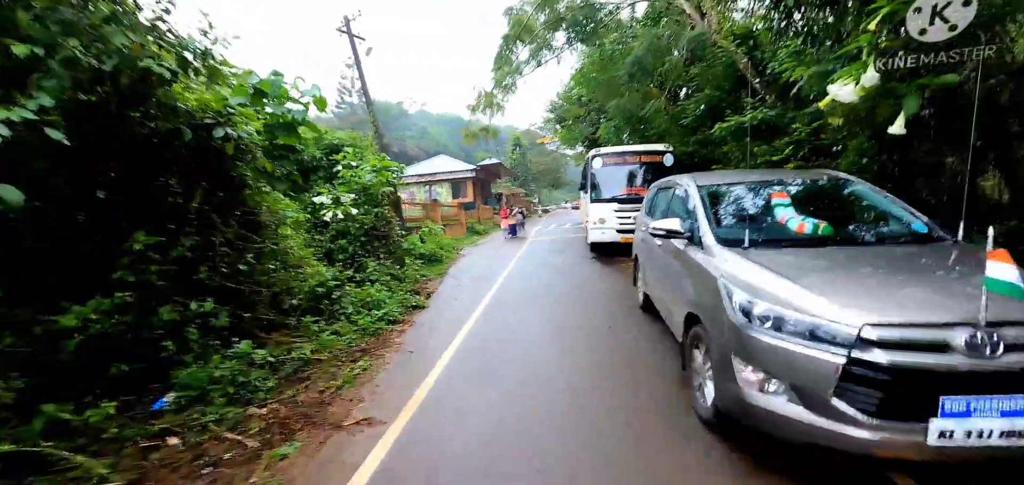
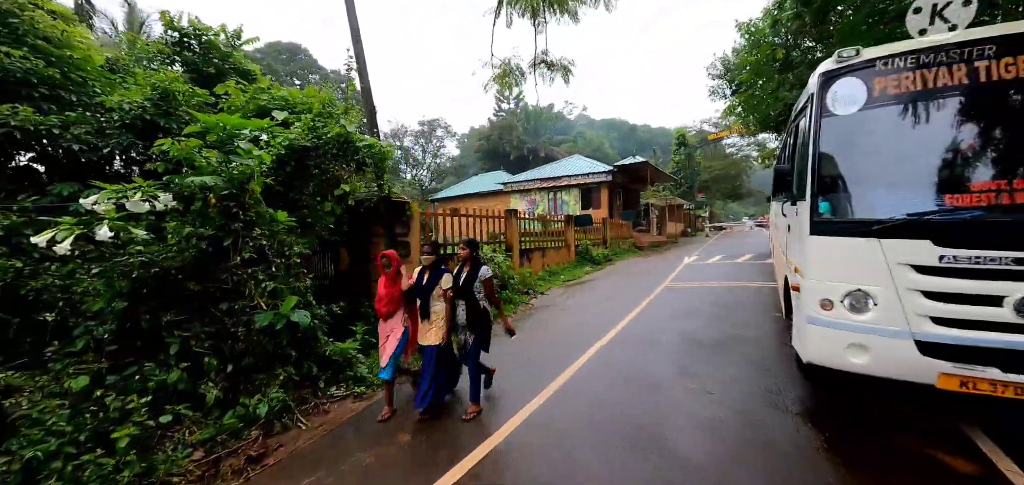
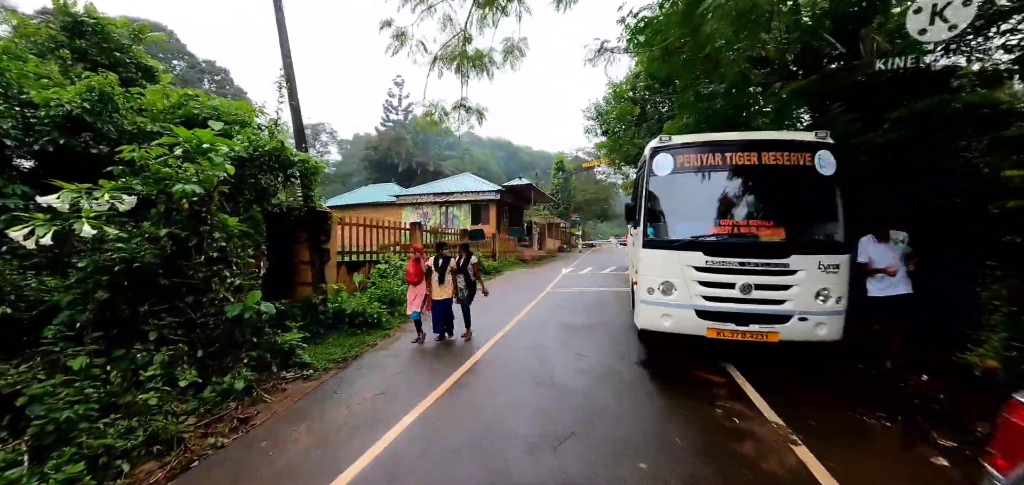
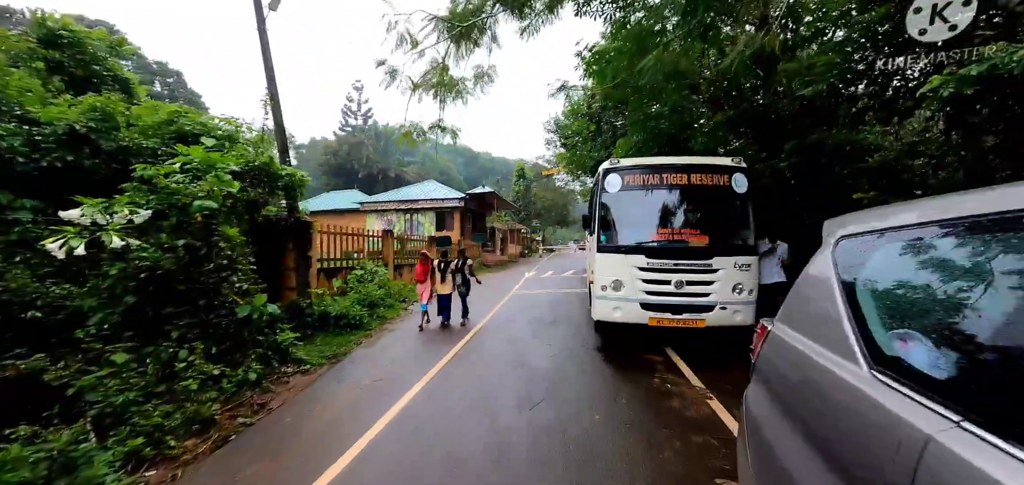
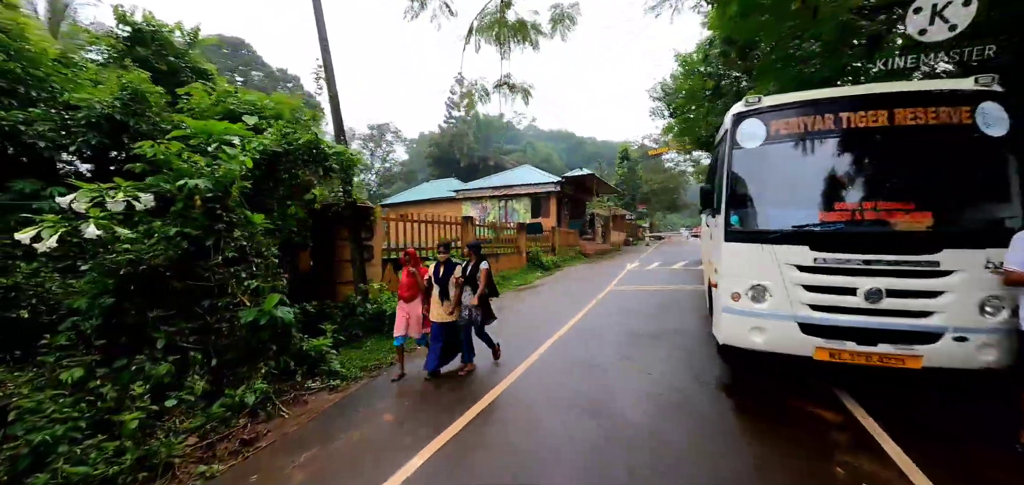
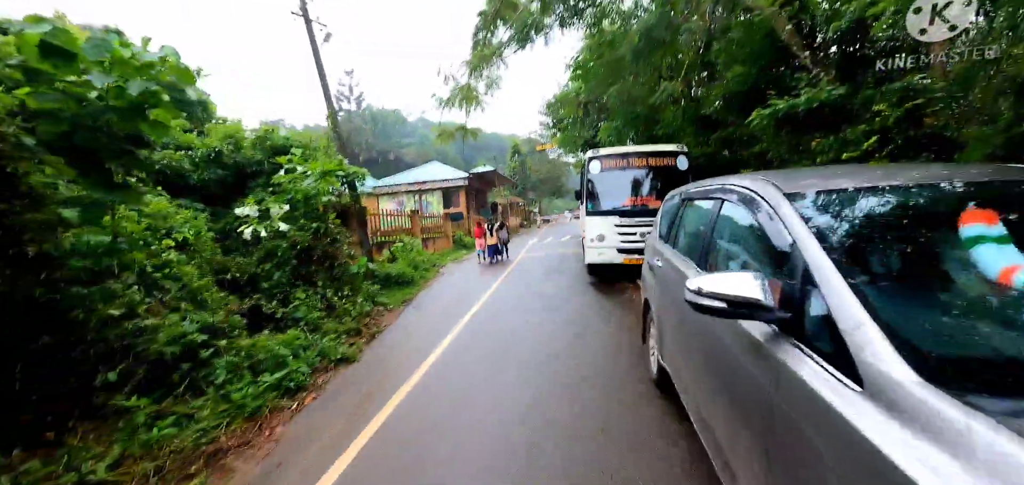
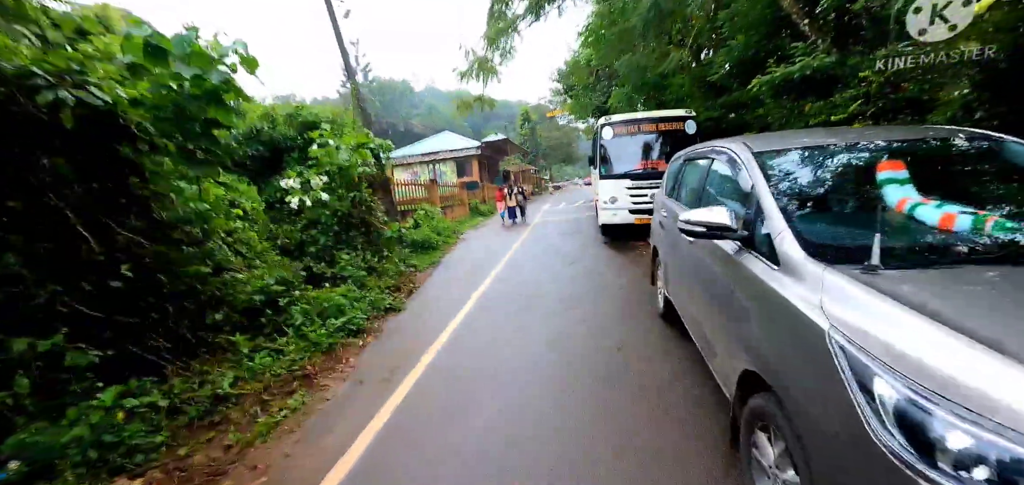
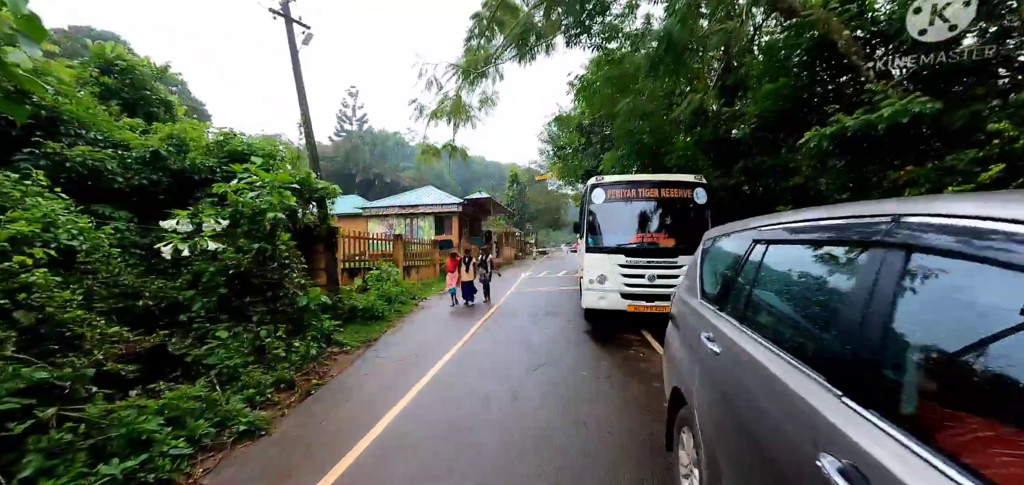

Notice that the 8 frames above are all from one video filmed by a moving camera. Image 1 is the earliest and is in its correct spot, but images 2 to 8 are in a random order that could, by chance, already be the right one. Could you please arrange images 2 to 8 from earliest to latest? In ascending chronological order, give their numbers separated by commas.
7, 6, 8, 4, 3, 5, 2
